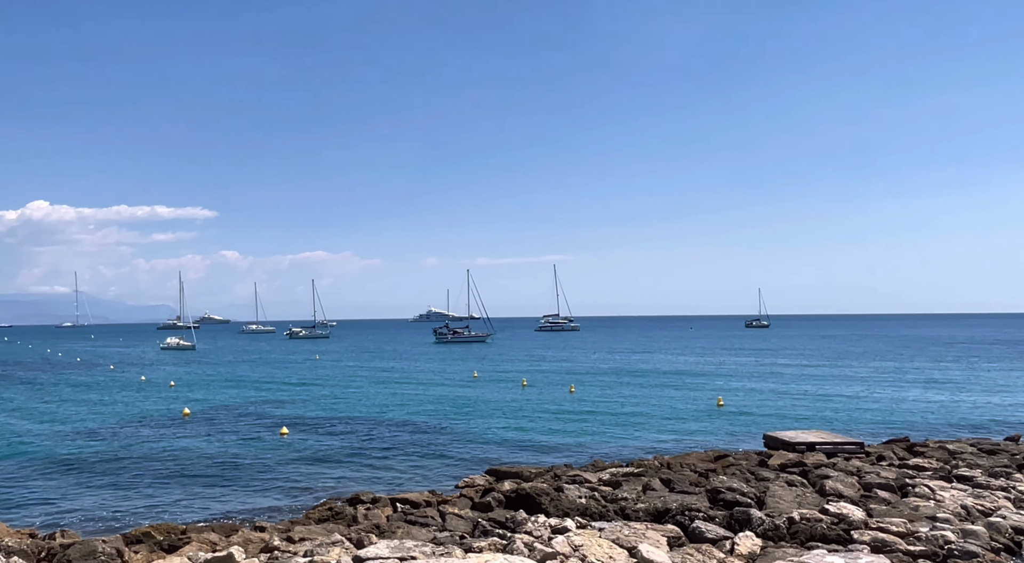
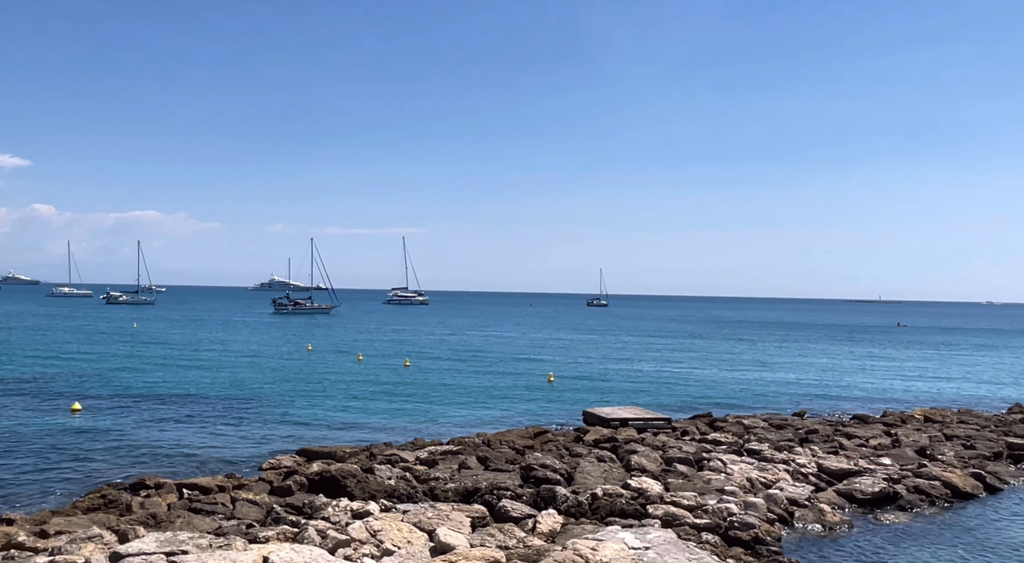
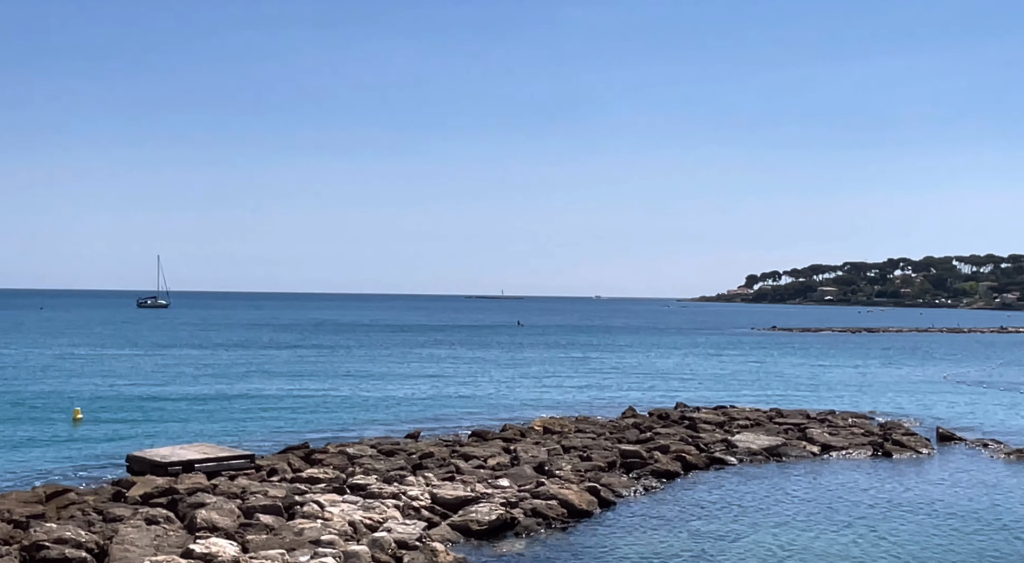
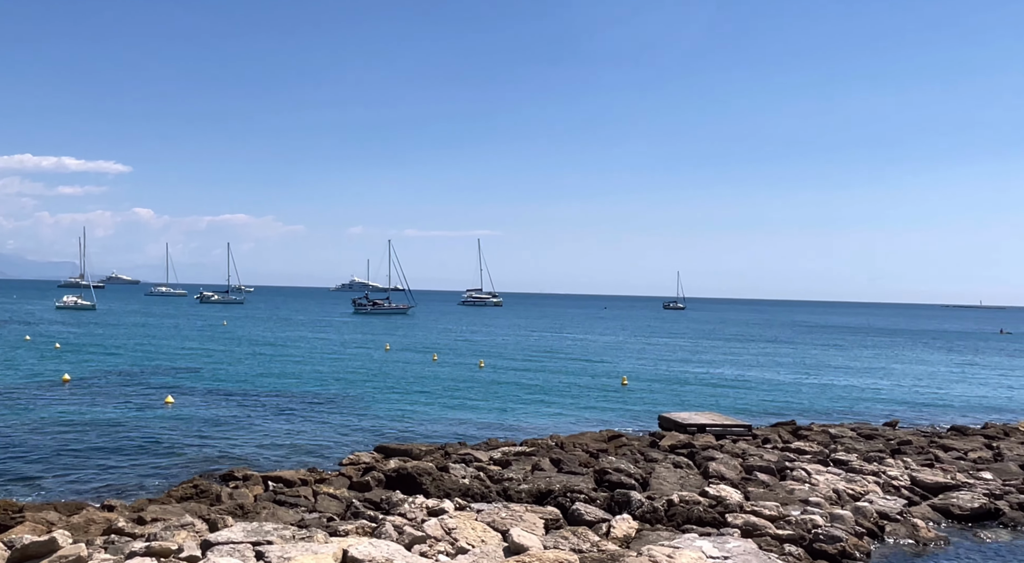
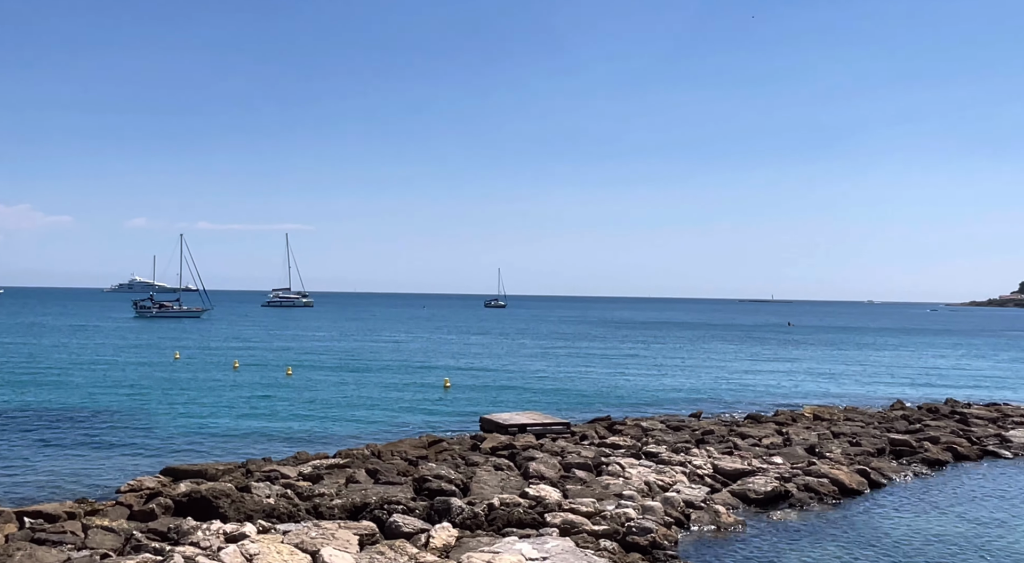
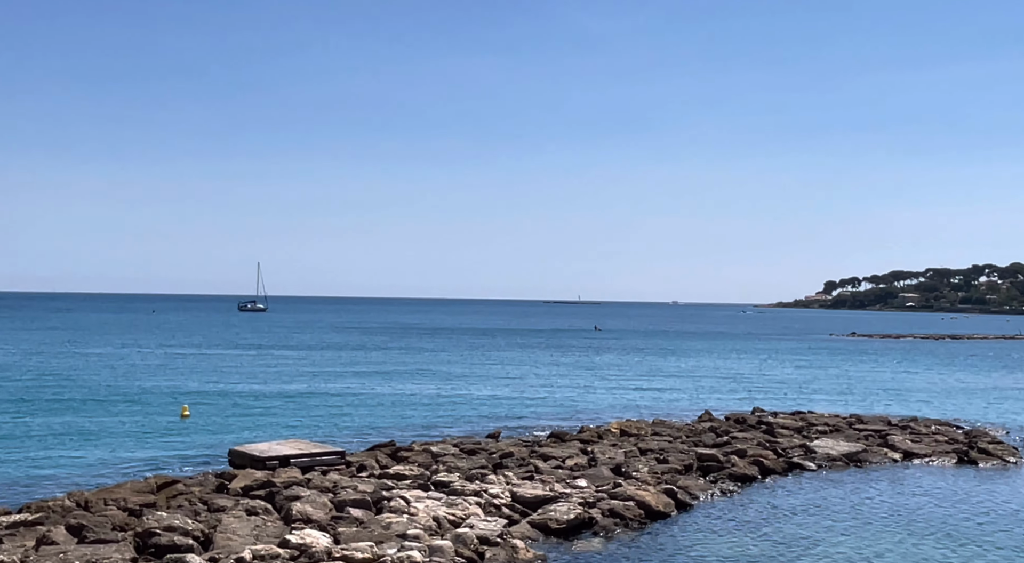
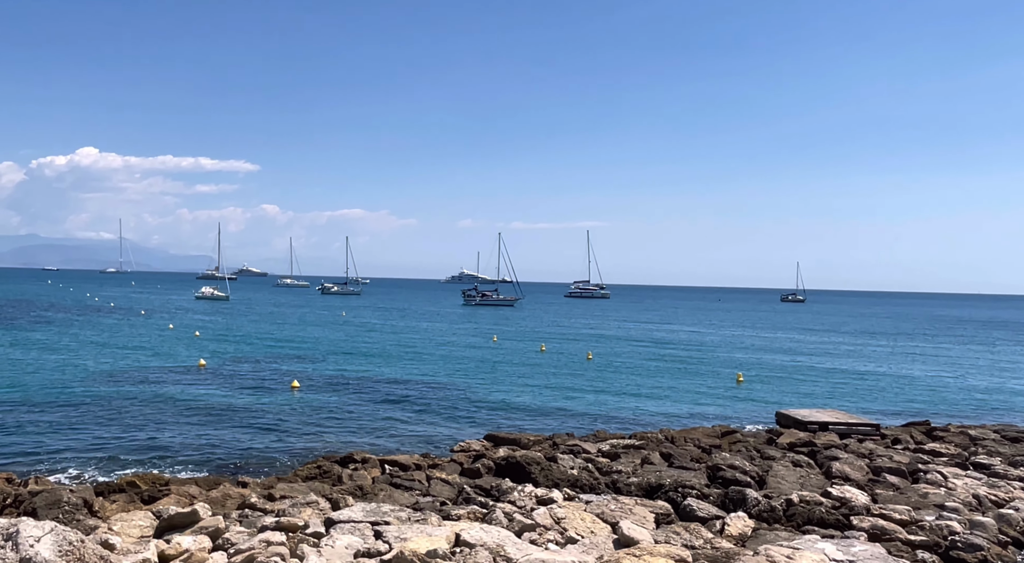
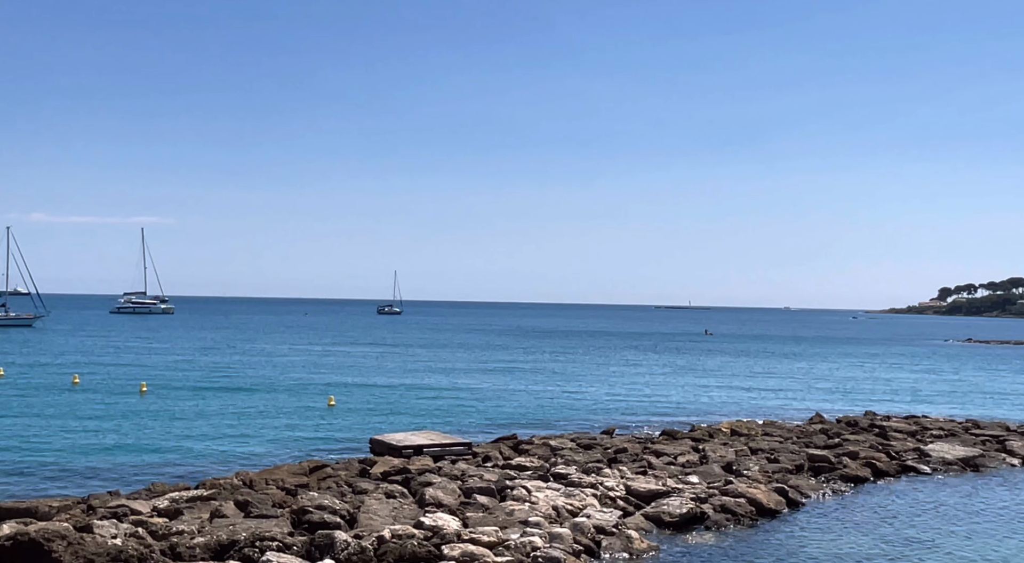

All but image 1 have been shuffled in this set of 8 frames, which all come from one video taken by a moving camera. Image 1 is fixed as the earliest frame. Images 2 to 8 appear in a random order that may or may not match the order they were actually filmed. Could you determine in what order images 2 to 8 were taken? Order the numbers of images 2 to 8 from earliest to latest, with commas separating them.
7, 4, 2, 5, 8, 6, 3
